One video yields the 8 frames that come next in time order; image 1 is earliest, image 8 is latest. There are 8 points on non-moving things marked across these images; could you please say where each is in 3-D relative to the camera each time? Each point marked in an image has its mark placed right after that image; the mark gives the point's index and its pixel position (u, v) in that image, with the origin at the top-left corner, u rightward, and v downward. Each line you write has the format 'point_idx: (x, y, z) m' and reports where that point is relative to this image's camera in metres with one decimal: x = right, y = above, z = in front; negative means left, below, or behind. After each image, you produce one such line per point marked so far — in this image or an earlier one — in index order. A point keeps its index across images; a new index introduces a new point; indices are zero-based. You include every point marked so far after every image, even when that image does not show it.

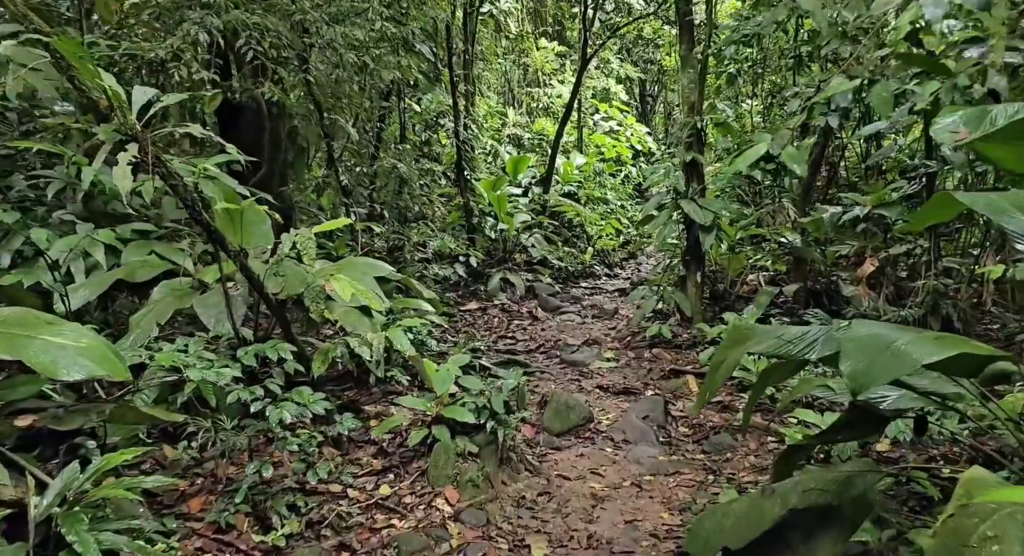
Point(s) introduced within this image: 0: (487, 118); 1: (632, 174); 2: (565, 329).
0: (-0.3, +2.0, +10.5) m
1: (+1.7, +1.5, +12.1) m
2: (+0.4, -0.4, +5.8) m
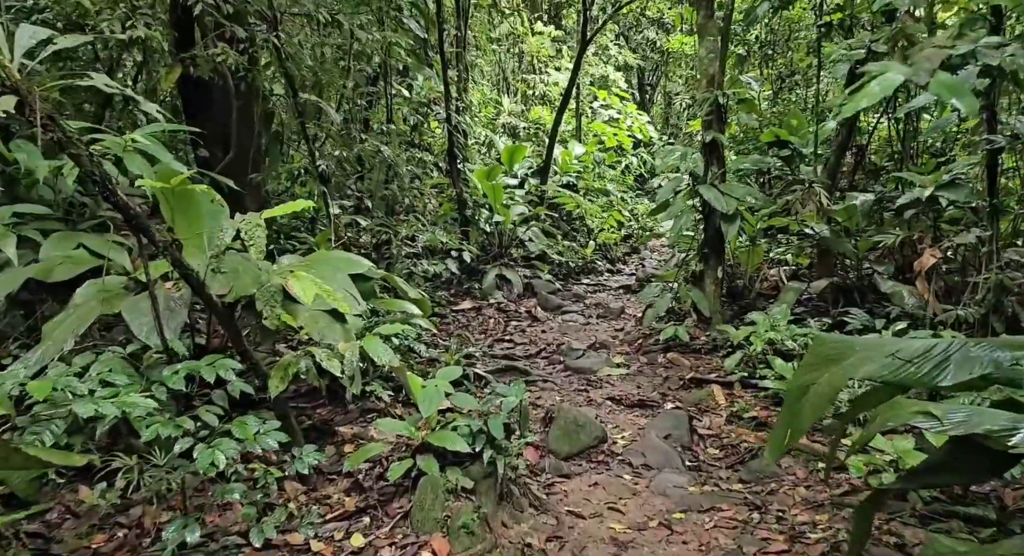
0: (-0.3, +2.0, +10.0) m
1: (+1.6, +1.5, +11.5) m
2: (+0.4, -0.3, +5.3) m
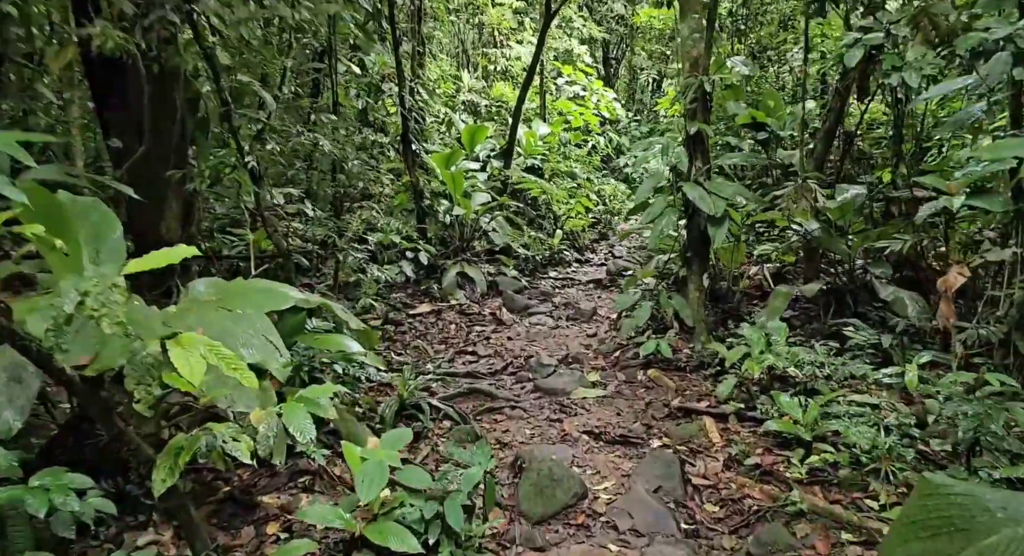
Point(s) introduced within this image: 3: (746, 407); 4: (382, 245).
0: (-0.8, +2.2, +9.4) m
1: (+1.1, +1.7, +11.1) m
2: (+0.1, -0.3, +4.9) m
3: (+0.9, -0.5, +3.3) m
4: (-0.9, +0.2, +5.7) m
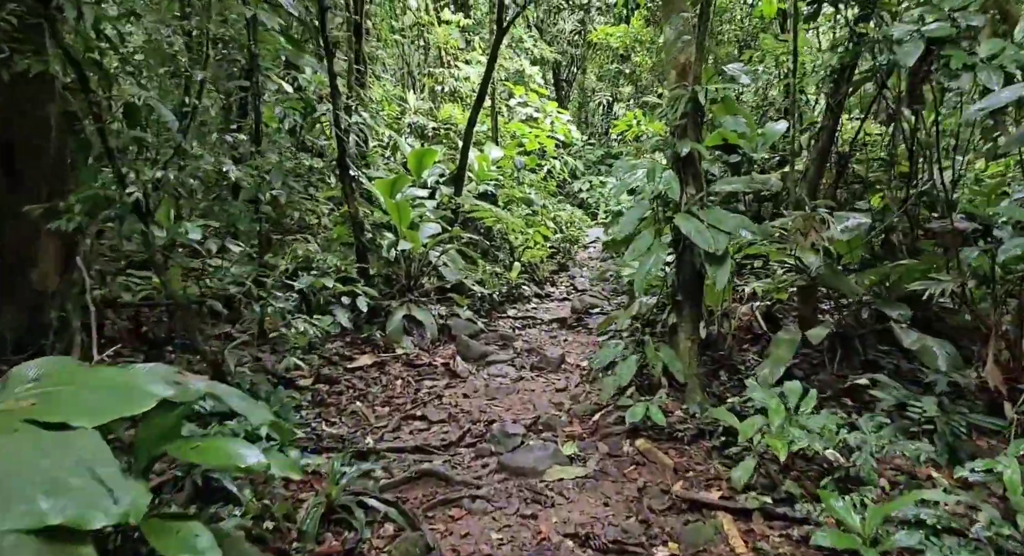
0: (-1.3, +1.8, +8.7) m
1: (+0.5, +1.4, +10.4) m
2: (-0.1, -0.6, +4.2) m
3: (+0.8, -0.7, +2.6) m
4: (-1.1, 0.0, +4.9) m
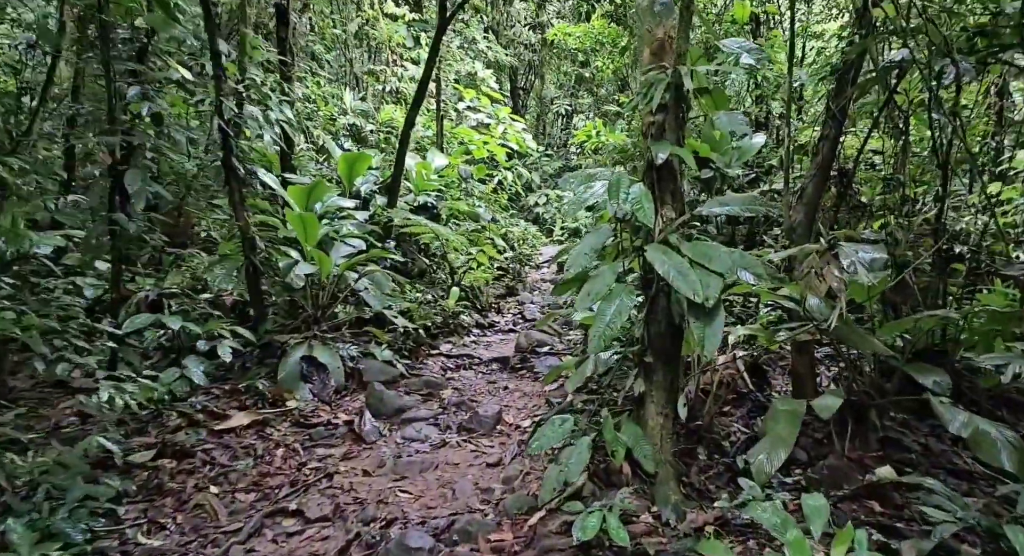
0: (-1.8, +1.6, +7.7) m
1: (-0.1, +1.1, +9.5) m
2: (-0.4, -0.7, +3.2) m
3: (+0.5, -0.8, +1.7) m
4: (-1.5, -0.2, +3.9) m
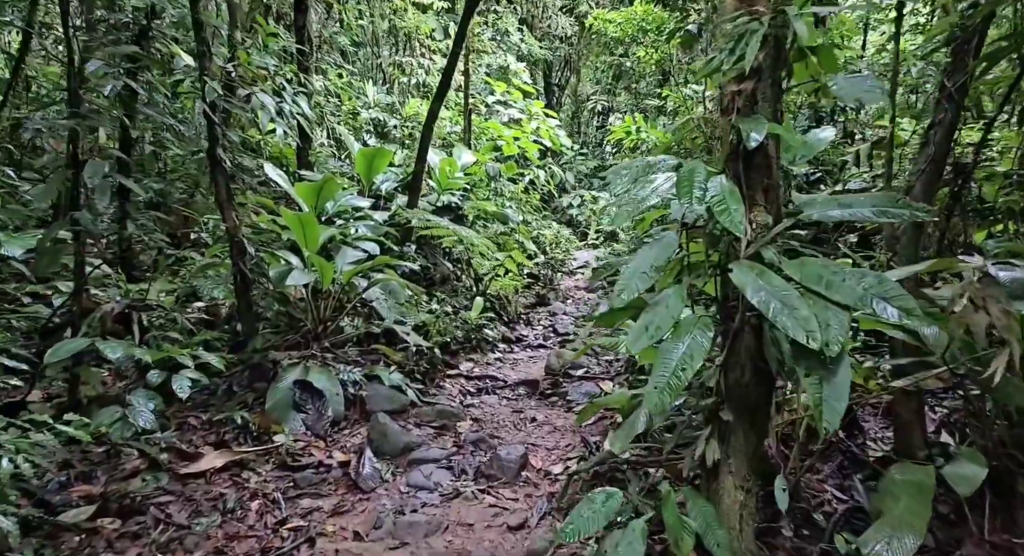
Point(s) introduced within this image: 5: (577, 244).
0: (-1.5, +1.6, +7.1) m
1: (+0.3, +1.0, +8.9) m
2: (-0.3, -0.8, +2.6) m
3: (+0.6, -0.9, +1.0) m
4: (-1.4, -0.2, +3.3) m
5: (+0.7, +0.3, +8.7) m
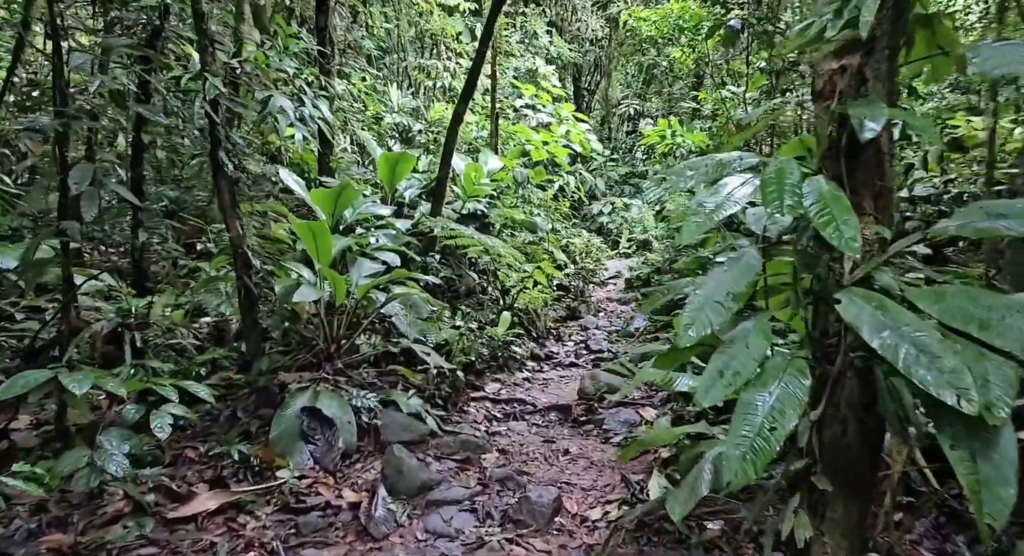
0: (-1.3, +1.5, +6.8) m
1: (+0.6, +0.9, +8.5) m
2: (-0.2, -0.8, +2.2) m
3: (+0.6, -0.9, +0.6) m
4: (-1.2, -0.3, +3.0) m
5: (+0.9, +0.2, +8.4) m
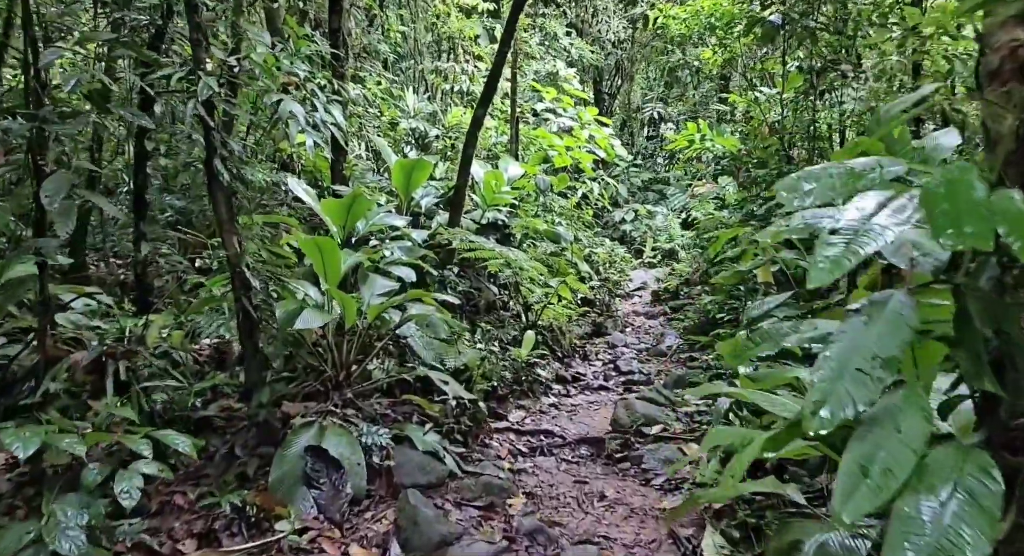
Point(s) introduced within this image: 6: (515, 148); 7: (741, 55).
0: (-1.1, +1.4, +6.5) m
1: (+0.8, +0.8, +8.2) m
2: (-0.1, -0.9, +1.8) m
3: (+0.6, -1.0, +0.3) m
4: (-1.2, -0.3, +2.7) m
5: (+1.1, +0.1, +8.0) m
6: (0.0, +1.1, +7.1) m
7: (+1.9, +1.8, +6.9) m
